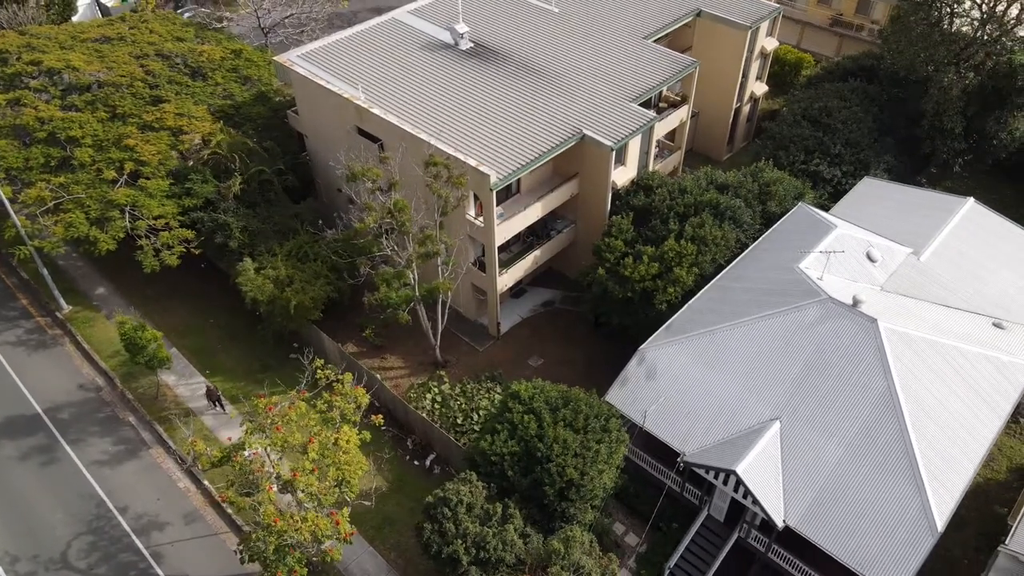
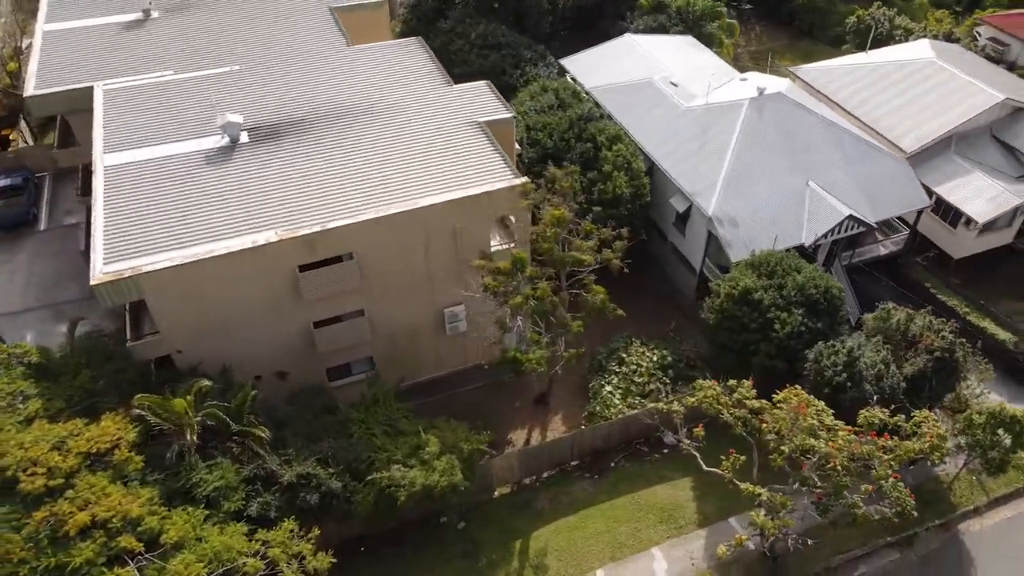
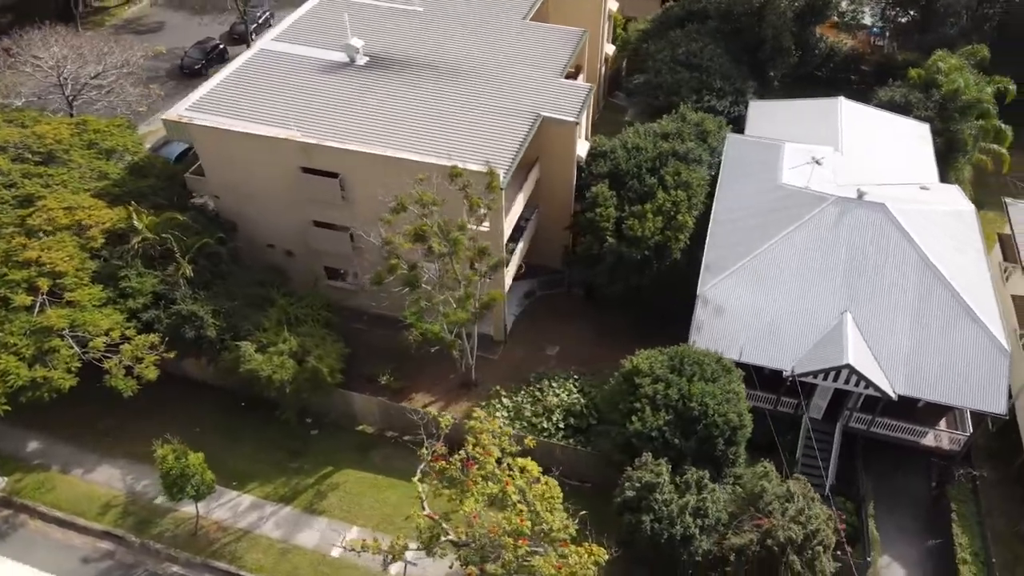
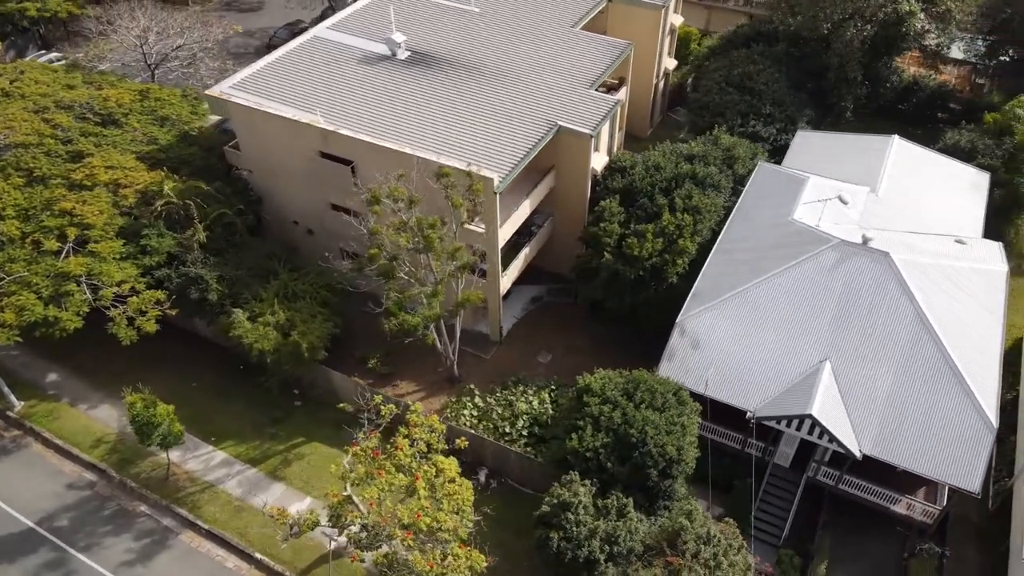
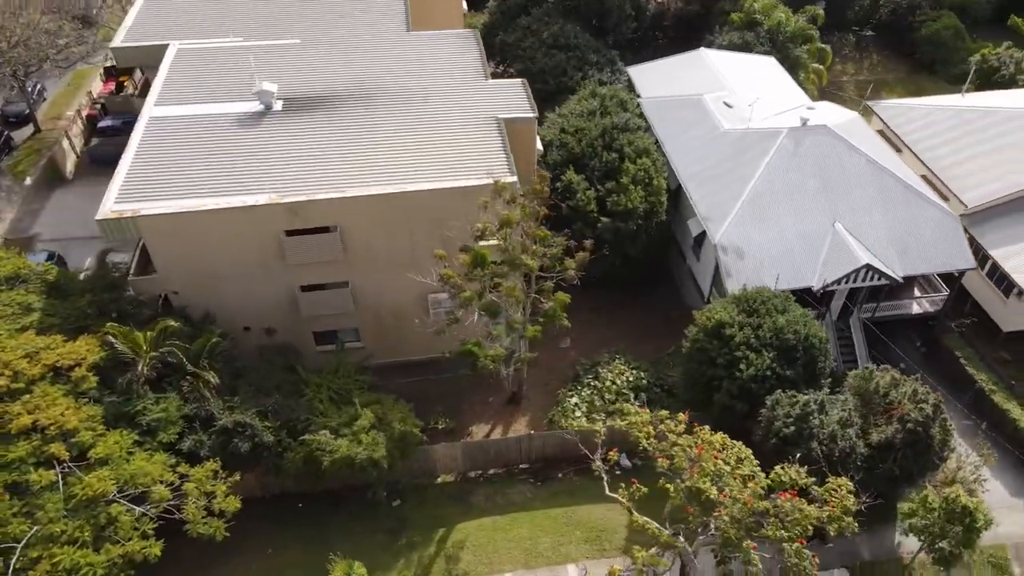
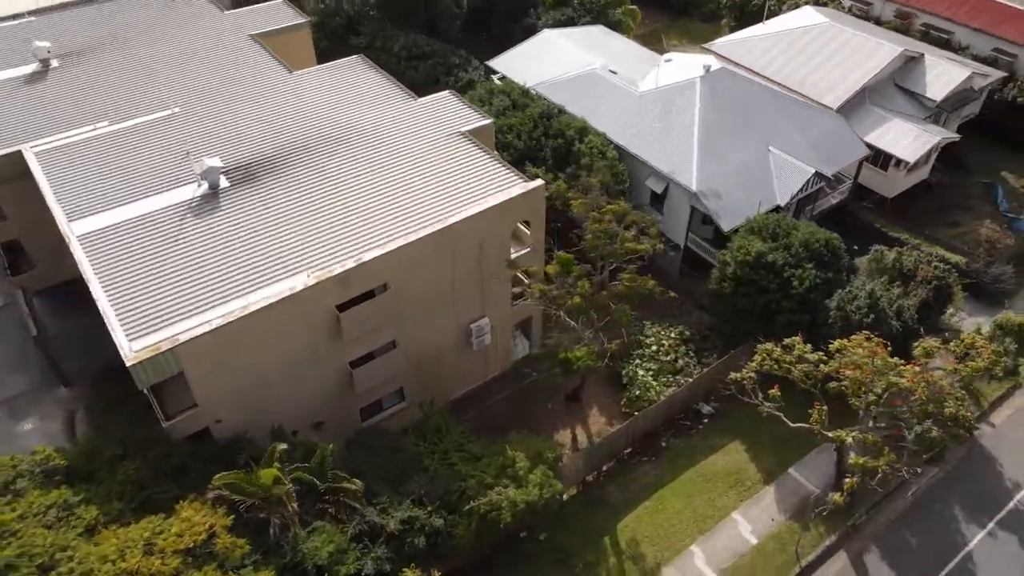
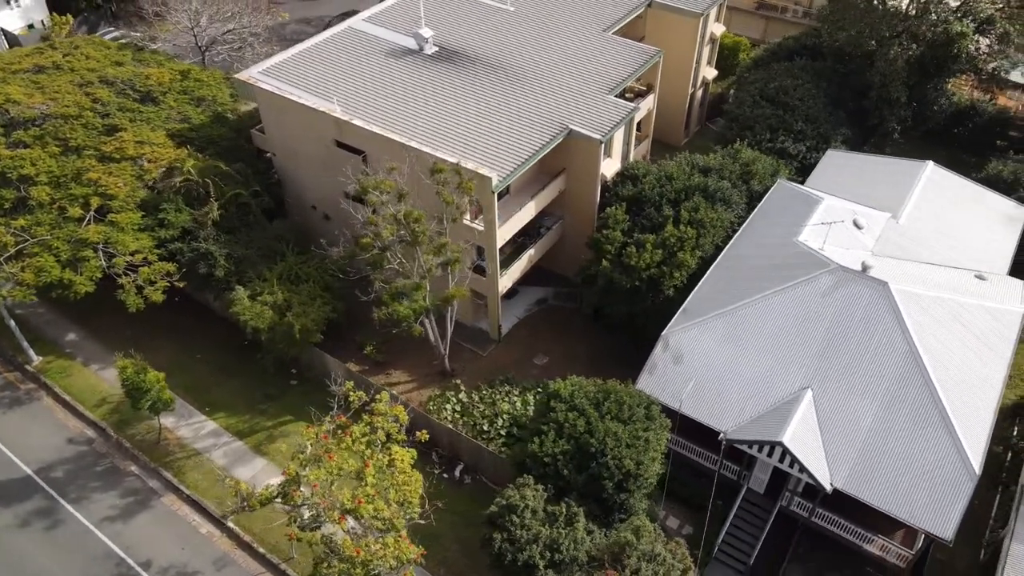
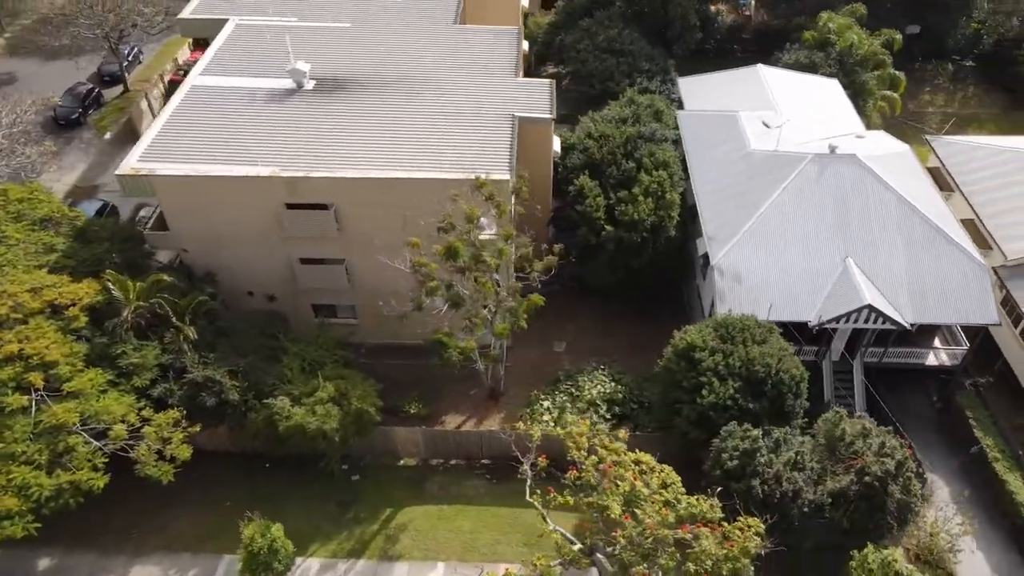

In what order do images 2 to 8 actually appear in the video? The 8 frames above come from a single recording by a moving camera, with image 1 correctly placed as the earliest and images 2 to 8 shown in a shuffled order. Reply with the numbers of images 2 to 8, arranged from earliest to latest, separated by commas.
7, 4, 3, 8, 5, 2, 6
